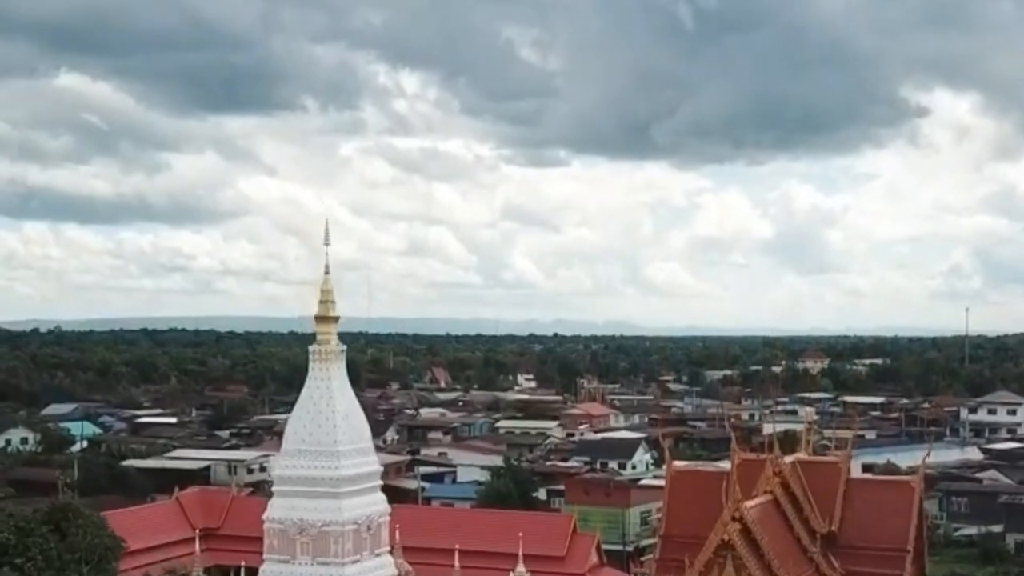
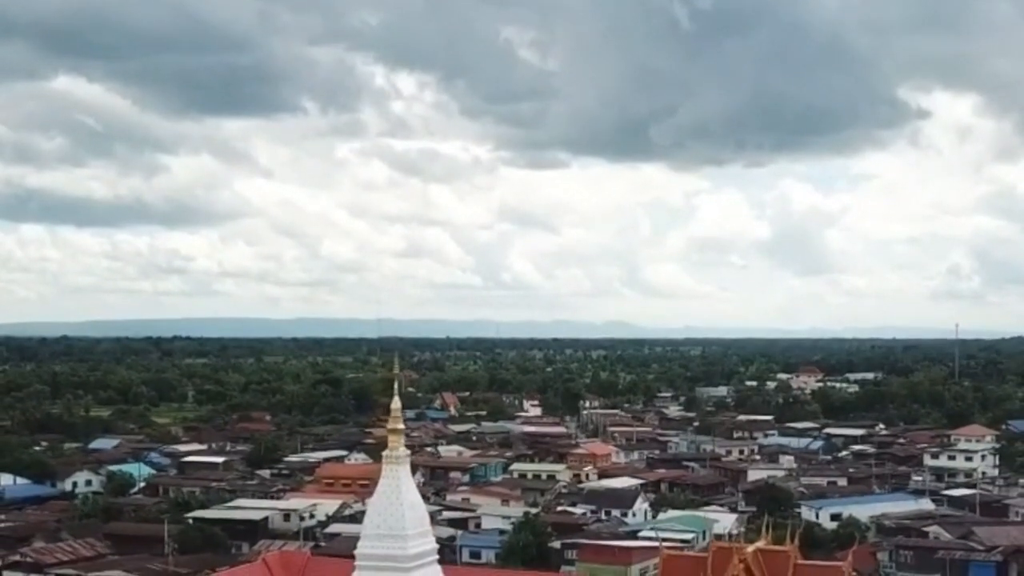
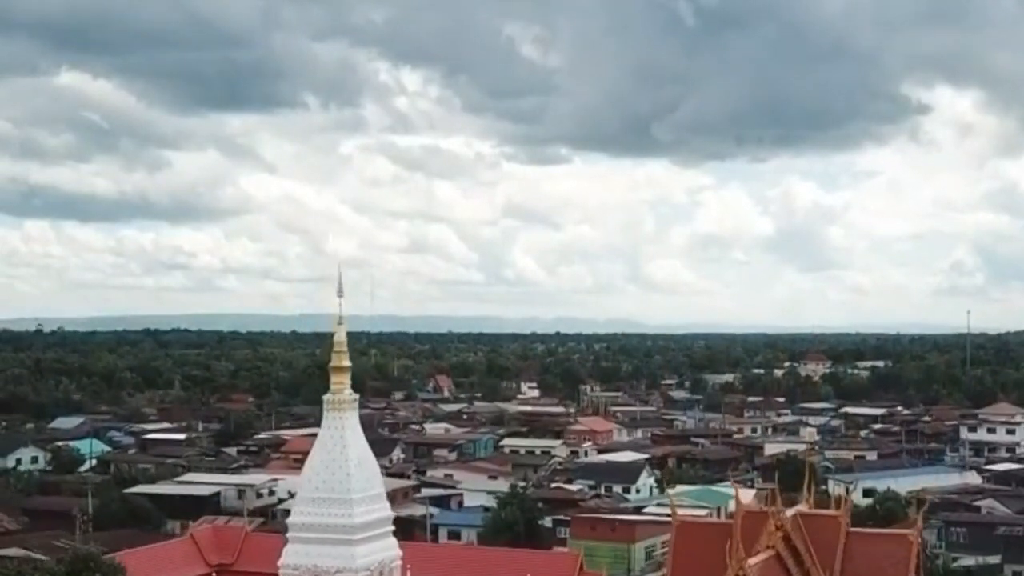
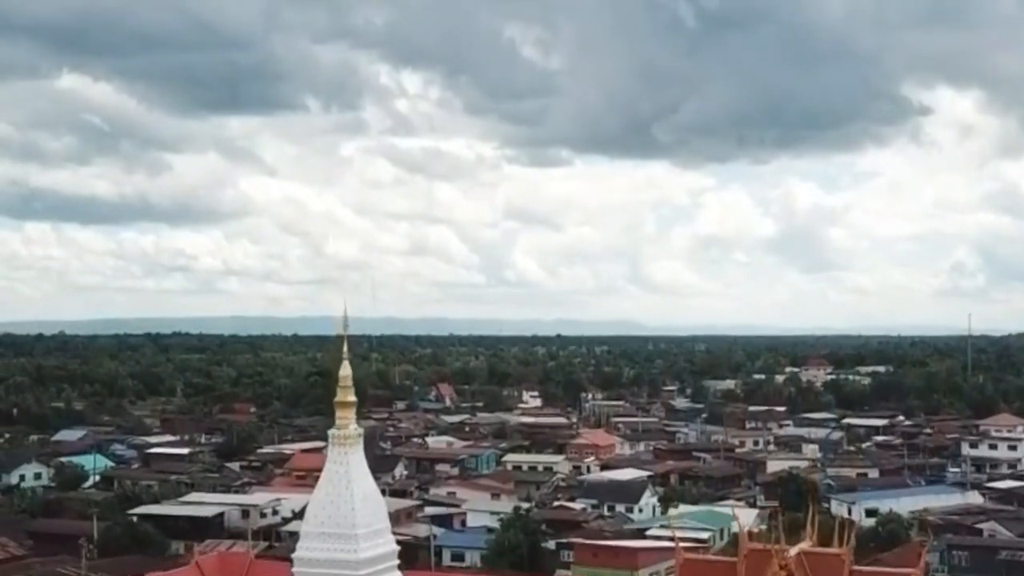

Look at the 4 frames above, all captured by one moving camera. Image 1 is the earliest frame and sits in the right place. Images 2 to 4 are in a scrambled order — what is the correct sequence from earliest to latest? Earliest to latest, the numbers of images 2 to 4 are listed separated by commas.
3, 4, 2
